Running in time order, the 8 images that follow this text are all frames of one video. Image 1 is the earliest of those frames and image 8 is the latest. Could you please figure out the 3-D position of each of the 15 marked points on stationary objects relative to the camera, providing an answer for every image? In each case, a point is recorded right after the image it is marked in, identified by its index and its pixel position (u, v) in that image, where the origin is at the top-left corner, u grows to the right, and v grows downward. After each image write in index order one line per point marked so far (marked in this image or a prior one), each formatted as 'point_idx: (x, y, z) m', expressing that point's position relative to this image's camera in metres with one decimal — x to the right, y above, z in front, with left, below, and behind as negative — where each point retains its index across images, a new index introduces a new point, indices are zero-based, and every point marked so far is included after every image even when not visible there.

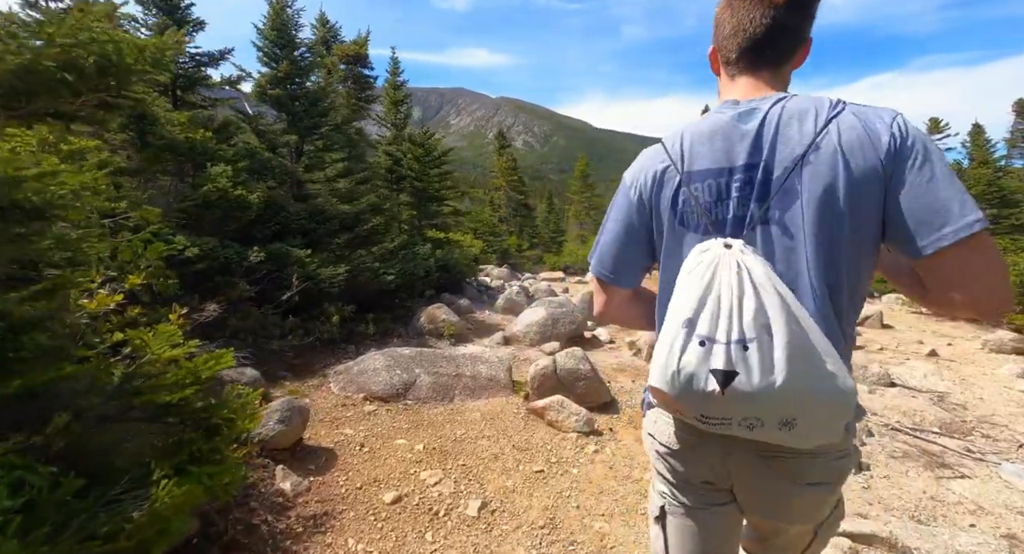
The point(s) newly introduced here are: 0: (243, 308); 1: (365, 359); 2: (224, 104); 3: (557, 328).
0: (-3.2, -0.4, +5.8) m
1: (-1.7, -1.0, +5.7) m
2: (-4.6, +2.8, +7.8) m
3: (+0.7, -0.9, +8.5) m
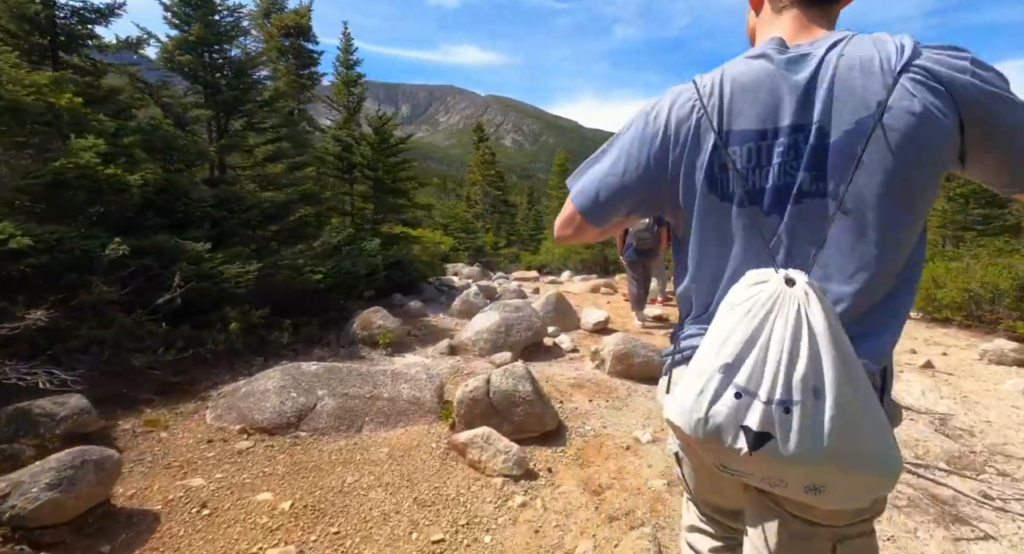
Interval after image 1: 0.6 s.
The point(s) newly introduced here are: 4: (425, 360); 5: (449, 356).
0: (-3.9, -0.4, +4.7) m
1: (-2.5, -1.0, +4.6) m
2: (-5.4, +2.8, +6.6) m
3: (0.0, -0.9, +7.5) m
4: (-1.2, -1.2, +6.9) m
5: (-0.9, -1.2, +7.3) m
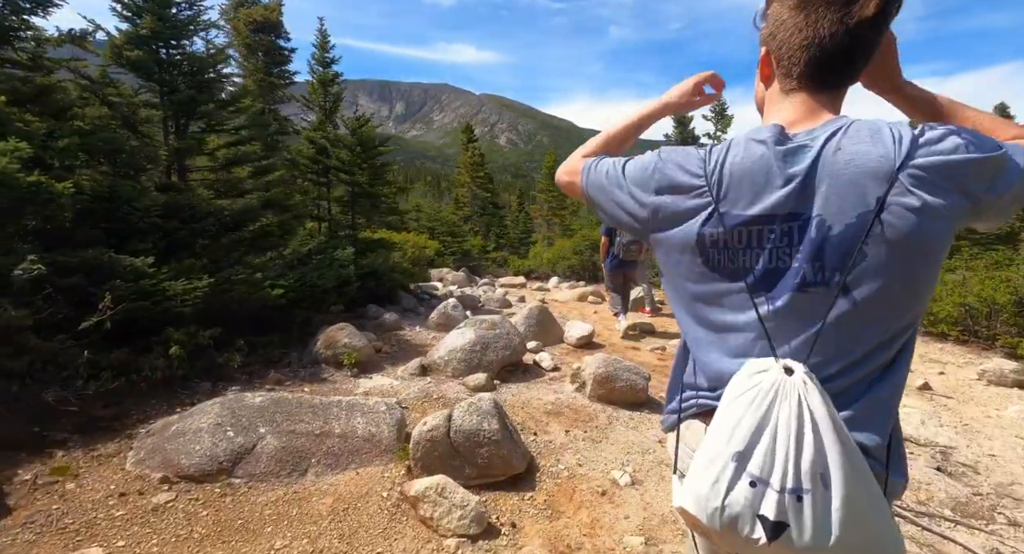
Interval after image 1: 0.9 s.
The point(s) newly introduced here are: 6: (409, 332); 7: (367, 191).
0: (-4.2, -0.5, +4.2) m
1: (-2.8, -1.2, +4.1) m
2: (-5.7, +2.6, +6.1) m
3: (-0.4, -1.1, +7.0) m
4: (-1.6, -1.4, +6.4) m
5: (-1.3, -1.4, +6.8) m
6: (-1.9, -1.1, +8.9) m
7: (-3.4, +2.0, +11.3) m
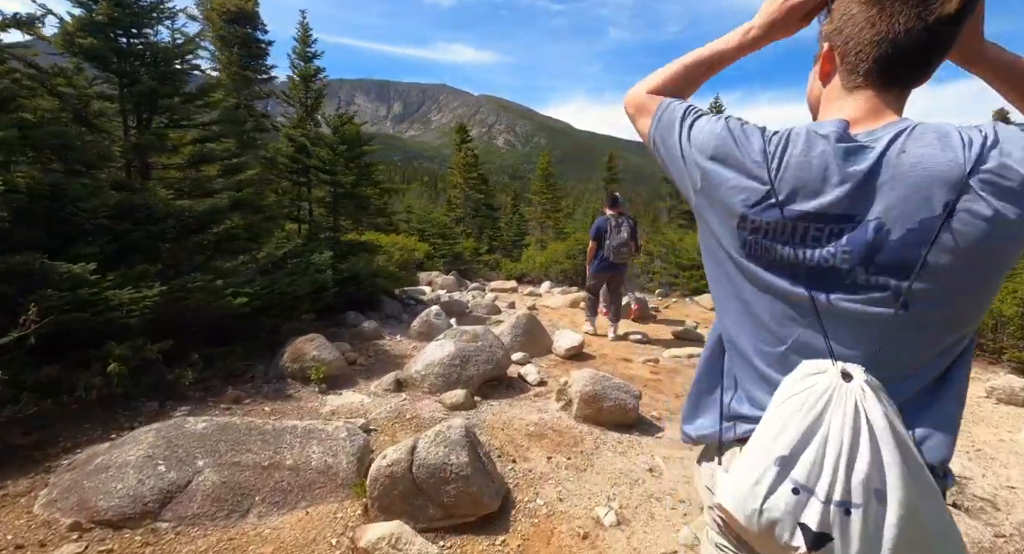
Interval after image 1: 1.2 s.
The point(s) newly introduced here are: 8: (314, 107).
0: (-4.5, -0.6, +3.7) m
1: (-3.0, -1.3, +3.7) m
2: (-5.9, +2.6, +5.6) m
3: (-0.6, -1.3, +6.5) m
4: (-1.8, -1.5, +6.0) m
5: (-1.5, -1.5, +6.3) m
6: (-2.2, -1.2, +8.5) m
7: (-3.6, +1.9, +10.8) m
8: (-4.5, +4.0, +11.2) m
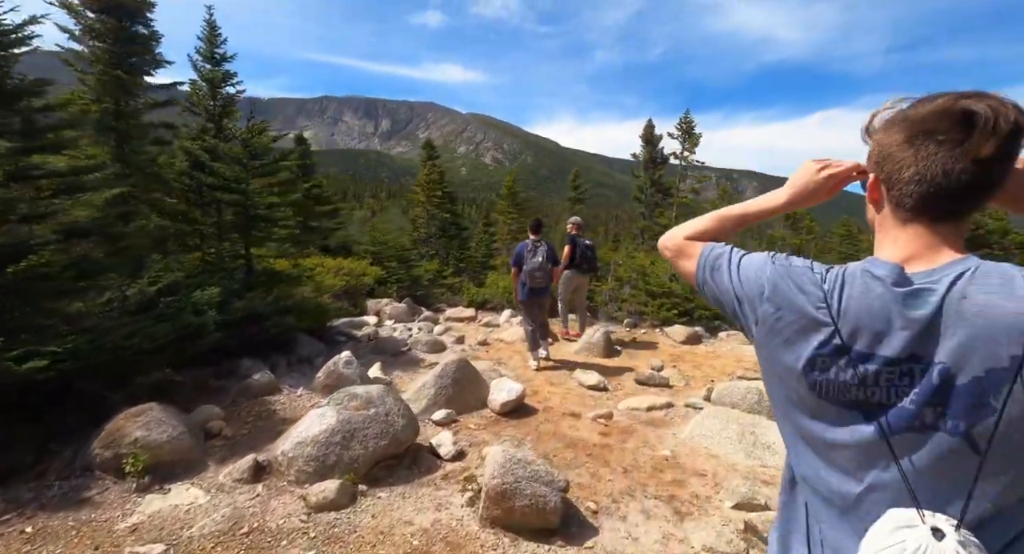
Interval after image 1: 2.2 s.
0: (-5.5, -1.1, +2.1) m
1: (-4.0, -1.7, +2.1) m
2: (-6.9, +2.1, +4.1) m
3: (-1.7, -1.8, +5.1) m
4: (-2.9, -2.0, +4.4) m
5: (-2.6, -2.1, +4.8) m
6: (-3.3, -1.8, +6.9) m
7: (-4.9, +1.2, +9.3) m
8: (-5.8, +3.3, +9.7) m
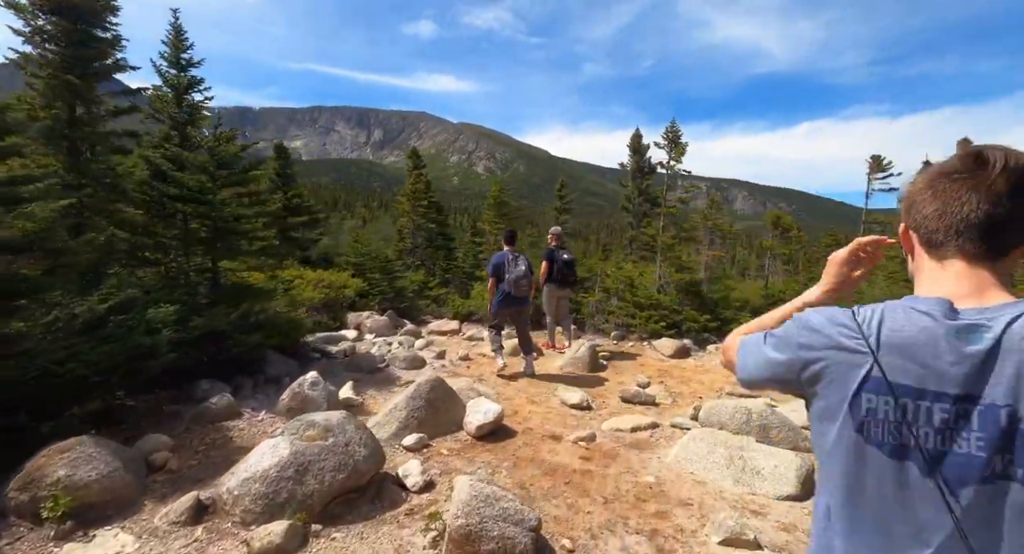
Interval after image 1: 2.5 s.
0: (-5.7, -1.2, +1.6) m
1: (-4.2, -1.9, +1.6) m
2: (-7.3, +1.9, +3.6) m
3: (-2.0, -2.0, +4.6) m
4: (-3.2, -2.2, +4.0) m
5: (-2.9, -2.2, +4.3) m
6: (-3.7, -2.0, +6.5) m
7: (-5.2, +0.9, +8.9) m
8: (-6.2, +3.0, +9.3) m
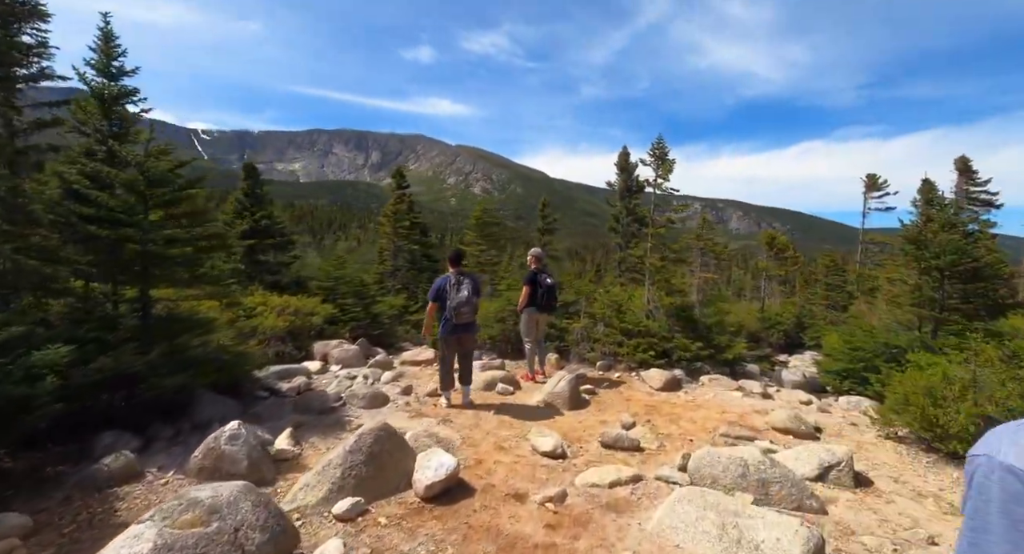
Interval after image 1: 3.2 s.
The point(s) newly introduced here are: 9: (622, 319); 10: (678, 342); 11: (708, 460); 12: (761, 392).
0: (-6.2, -1.4, +0.5) m
1: (-4.8, -2.1, +0.5) m
2: (-7.8, +1.6, +2.7) m
3: (-2.6, -2.3, +3.5) m
4: (-3.7, -2.5, +2.9) m
5: (-3.5, -2.6, +3.2) m
6: (-4.2, -2.4, +5.4) m
7: (-5.8, +0.4, +7.9) m
8: (-6.8, +2.5, +8.4) m
9: (+3.1, -1.2, +13.8) m
10: (+4.6, -1.8, +13.3) m
11: (+2.7, -2.6, +6.7) m
12: (+5.8, -2.6, +11.2) m
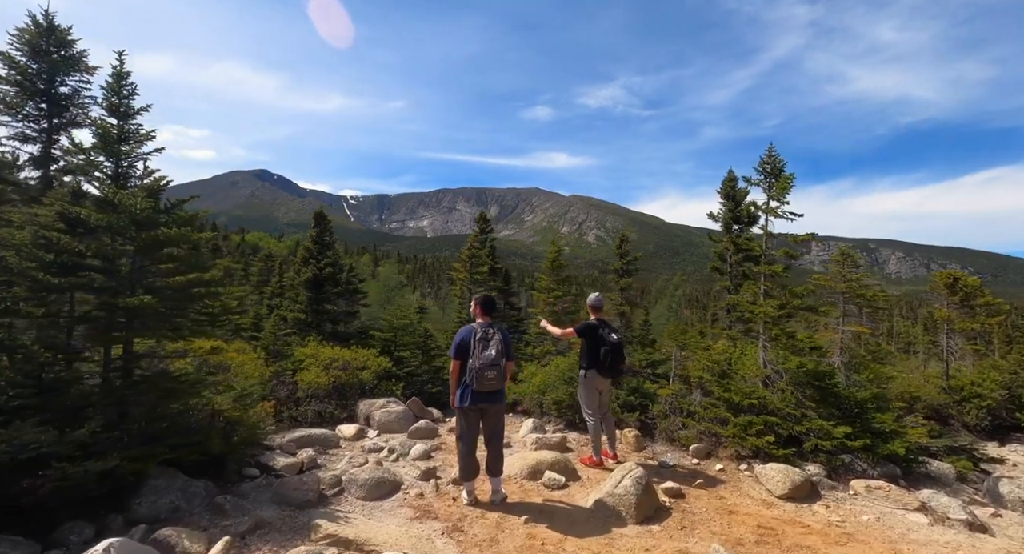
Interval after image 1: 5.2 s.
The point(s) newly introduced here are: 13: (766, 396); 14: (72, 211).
0: (-7.6, -1.5, -0.4) m
1: (-6.2, -2.1, -0.8) m
2: (-8.7, +1.3, +2.3) m
3: (-3.4, -2.6, +1.6) m
4: (-4.6, -2.7, +1.2) m
5: (-4.3, -2.8, +1.5) m
6: (-4.5, -2.9, +3.7) m
7: (-5.5, -0.4, +6.8) m
8: (-6.3, +1.7, +7.8) m
9: (+4.6, -2.3, +10.3) m
10: (+5.9, -2.8, +9.5) m
11: (+2.5, -3.0, +3.4) m
12: (+6.5, -3.5, +7.0) m
13: (+5.2, -2.4, +9.8) m
14: (-6.4, +1.0, +7.1) m
